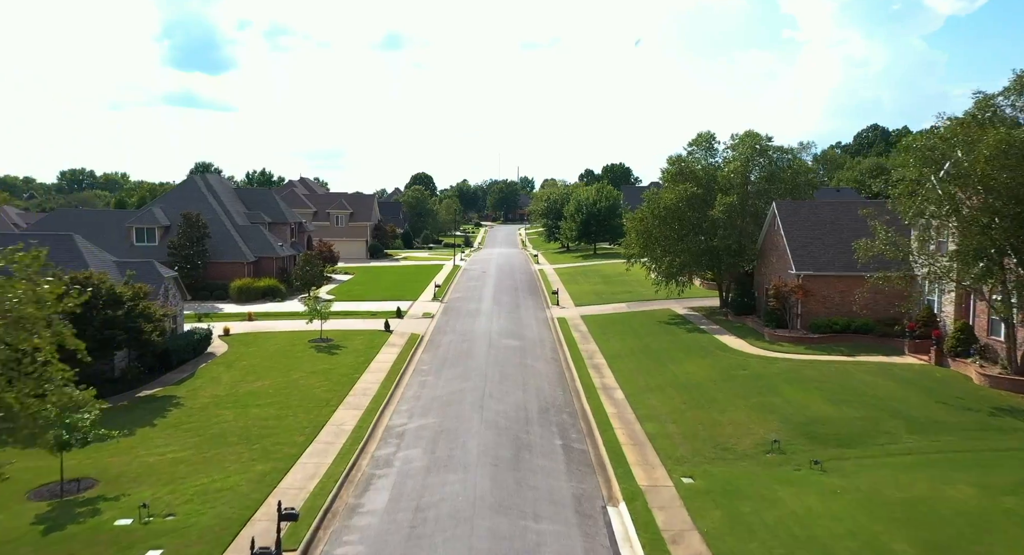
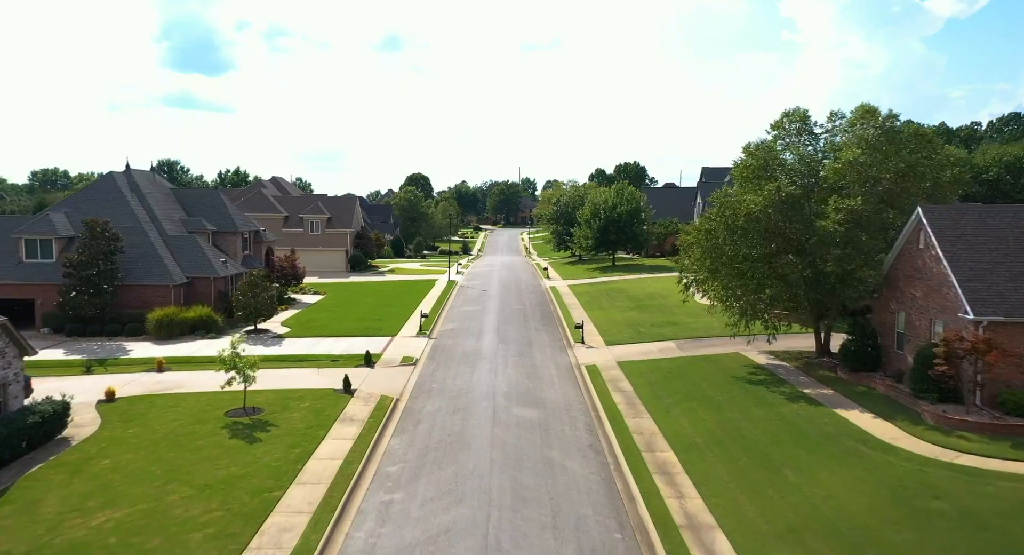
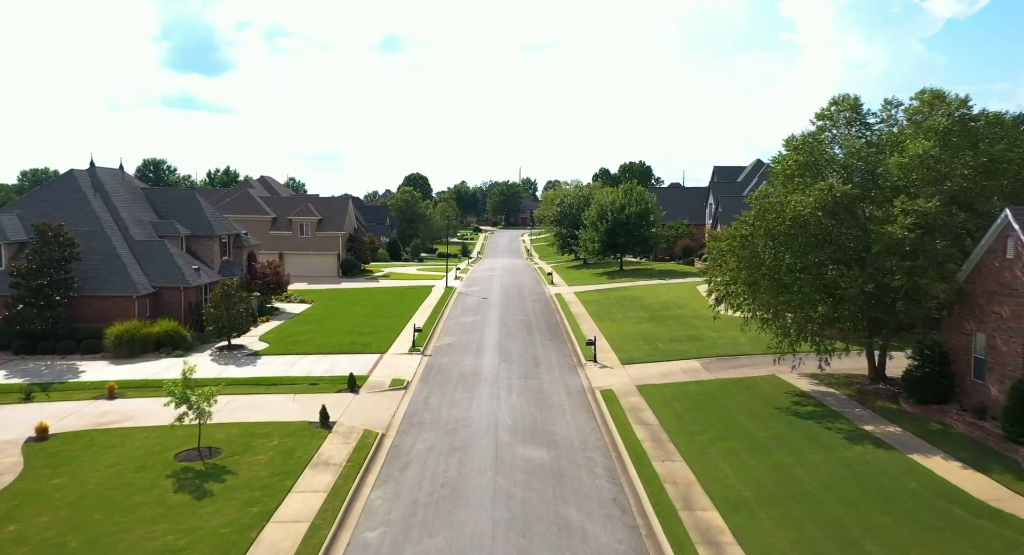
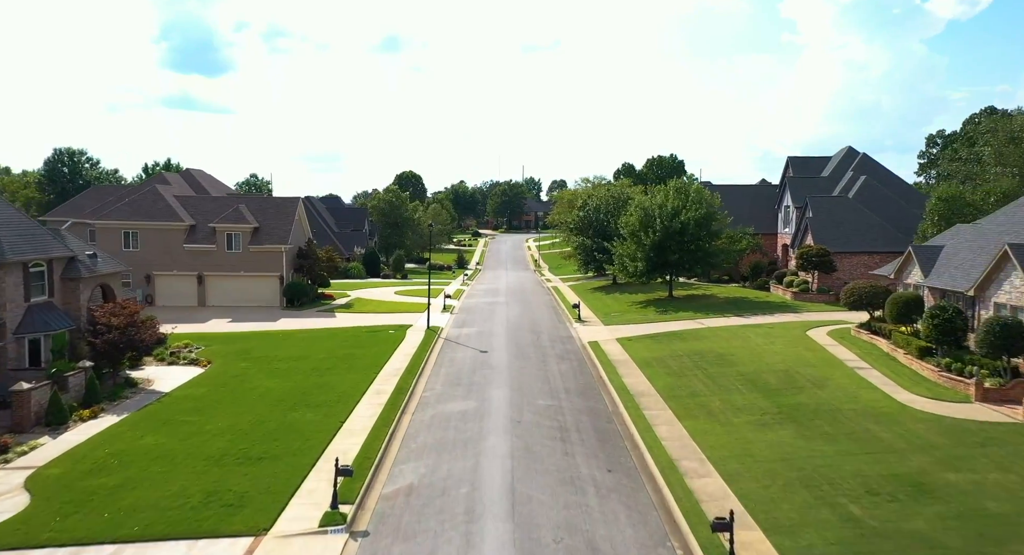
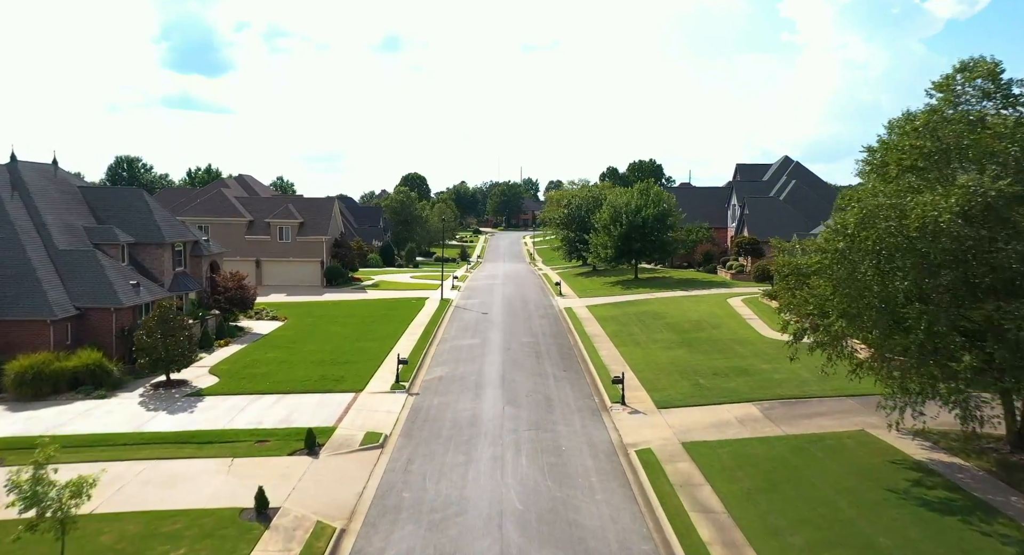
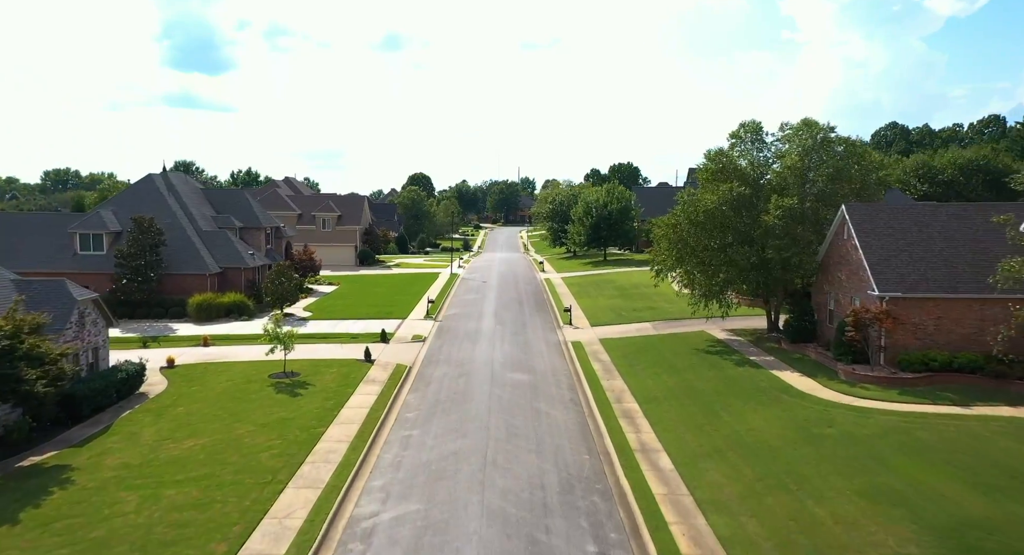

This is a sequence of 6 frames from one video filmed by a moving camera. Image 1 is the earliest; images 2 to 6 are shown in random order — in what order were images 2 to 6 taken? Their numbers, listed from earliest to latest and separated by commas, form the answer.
6, 2, 3, 5, 4
